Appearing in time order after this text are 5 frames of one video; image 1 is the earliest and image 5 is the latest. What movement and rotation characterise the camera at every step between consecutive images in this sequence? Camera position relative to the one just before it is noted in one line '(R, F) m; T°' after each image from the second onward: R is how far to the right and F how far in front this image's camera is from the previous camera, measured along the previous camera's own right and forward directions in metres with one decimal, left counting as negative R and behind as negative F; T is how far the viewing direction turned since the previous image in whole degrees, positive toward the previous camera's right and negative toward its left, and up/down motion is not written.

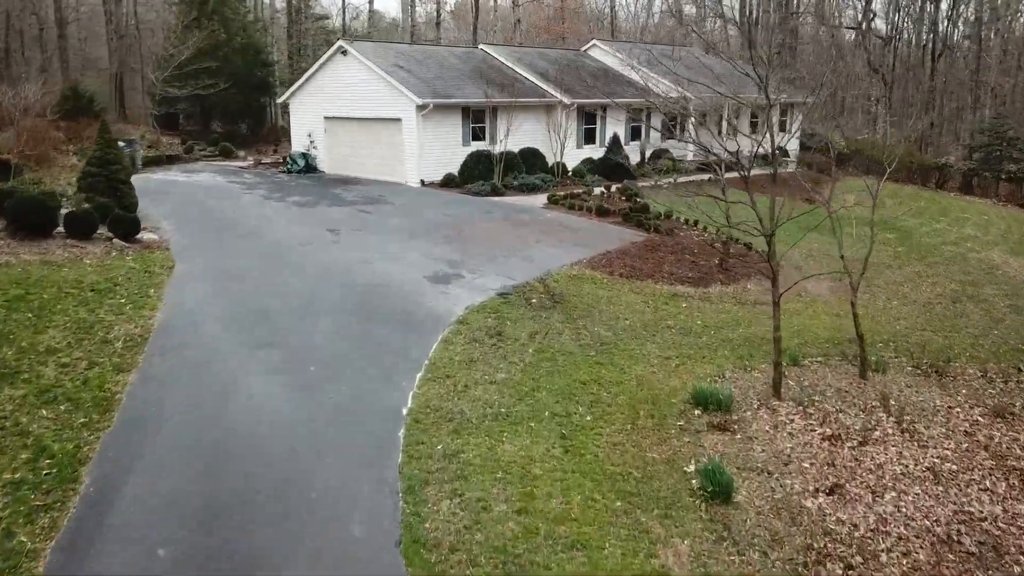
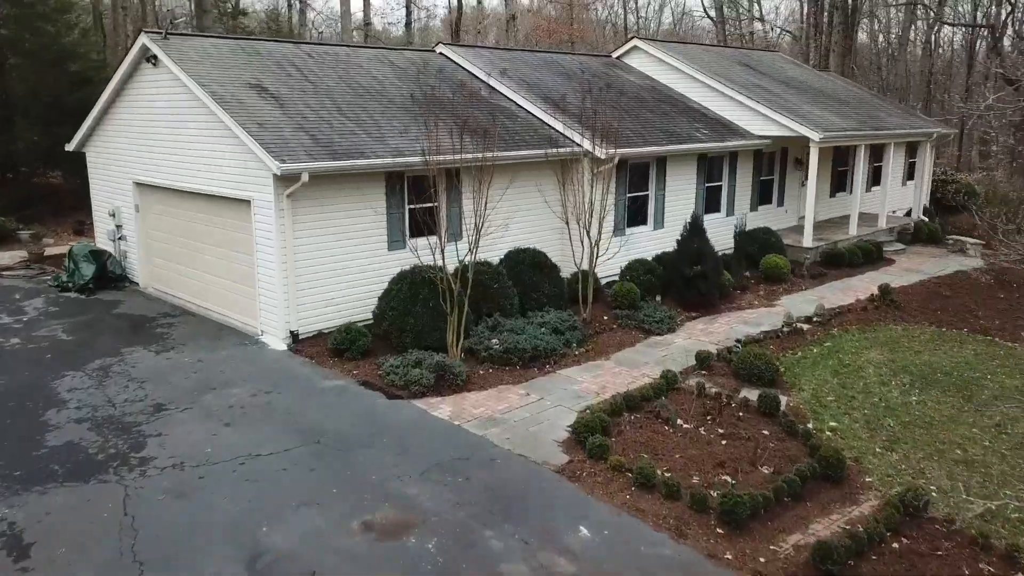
(+0.3, +12.3) m; 0°
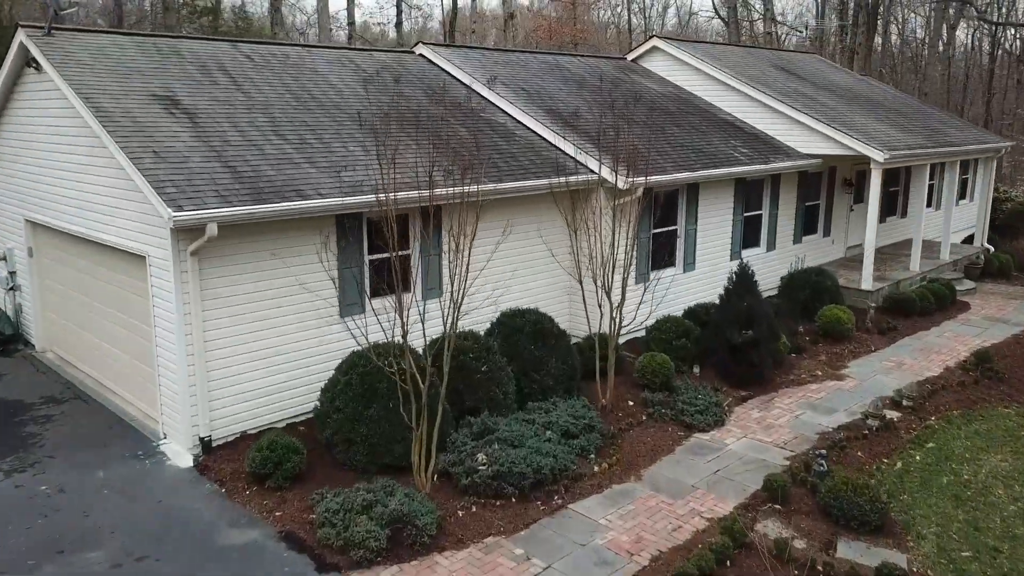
(+0.1, +2.9) m; 0°
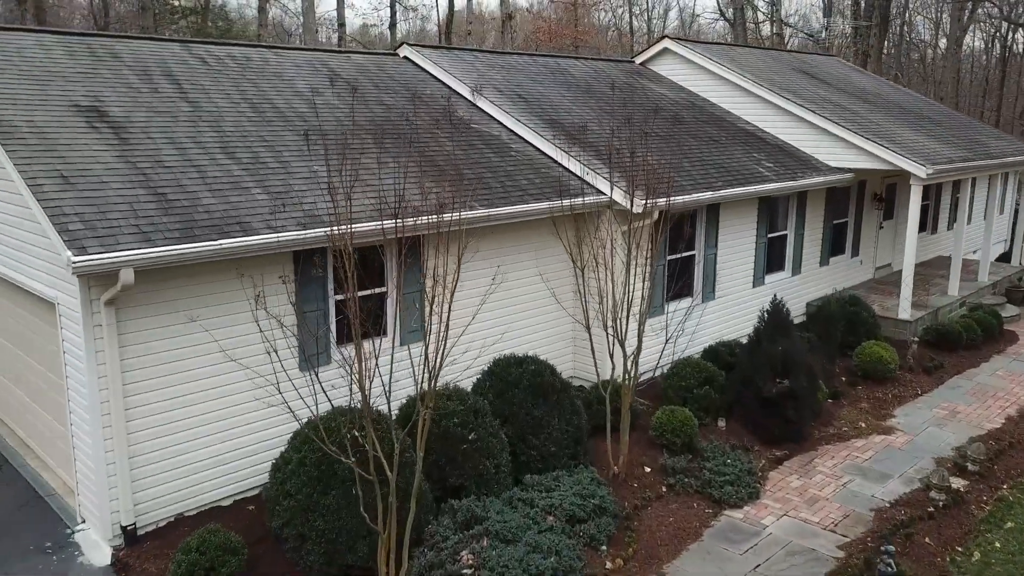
(+0.1, +1.4) m; 0°
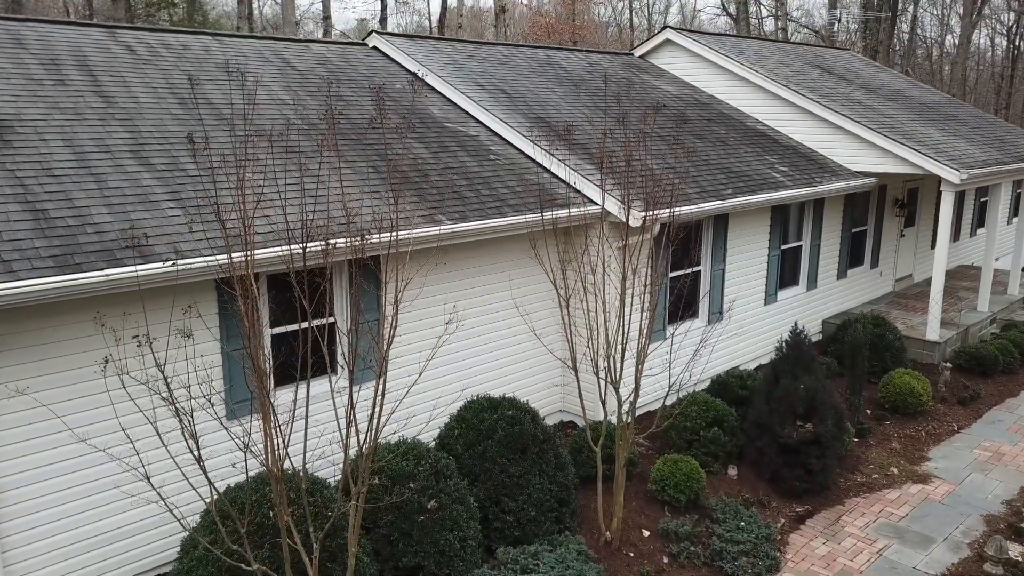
(+0.2, +1.2) m; 0°
